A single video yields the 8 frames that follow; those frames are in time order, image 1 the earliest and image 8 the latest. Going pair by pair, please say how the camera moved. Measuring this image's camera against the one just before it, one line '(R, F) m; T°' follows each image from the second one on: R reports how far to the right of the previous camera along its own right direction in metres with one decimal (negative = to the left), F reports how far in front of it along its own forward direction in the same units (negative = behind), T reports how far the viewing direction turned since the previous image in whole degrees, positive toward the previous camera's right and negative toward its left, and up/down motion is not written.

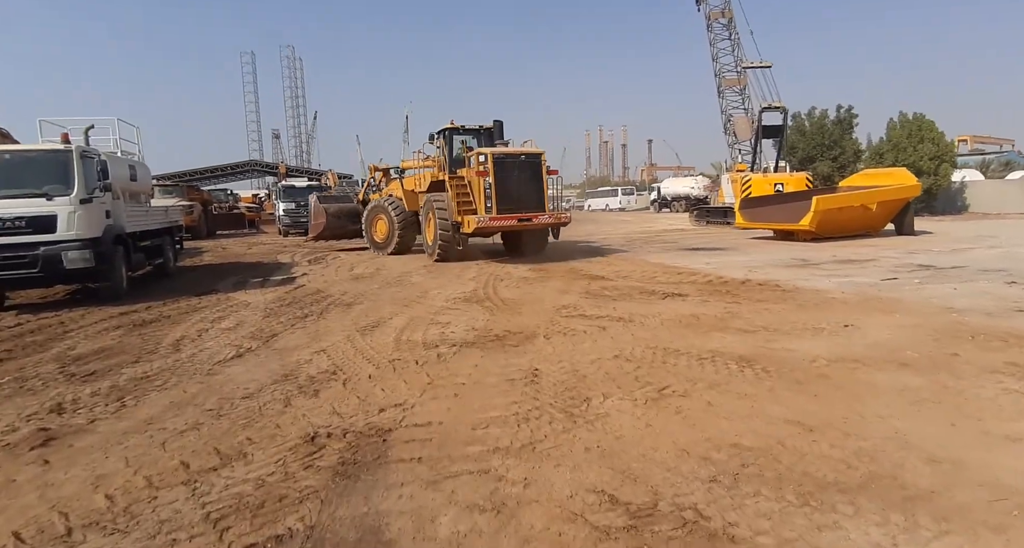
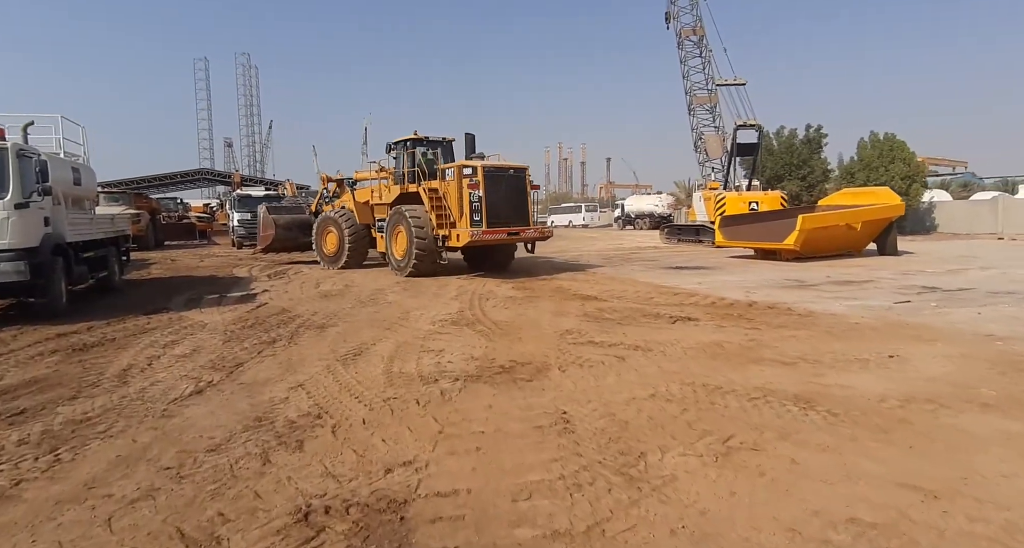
(-0.5, +0.7) m; +4°
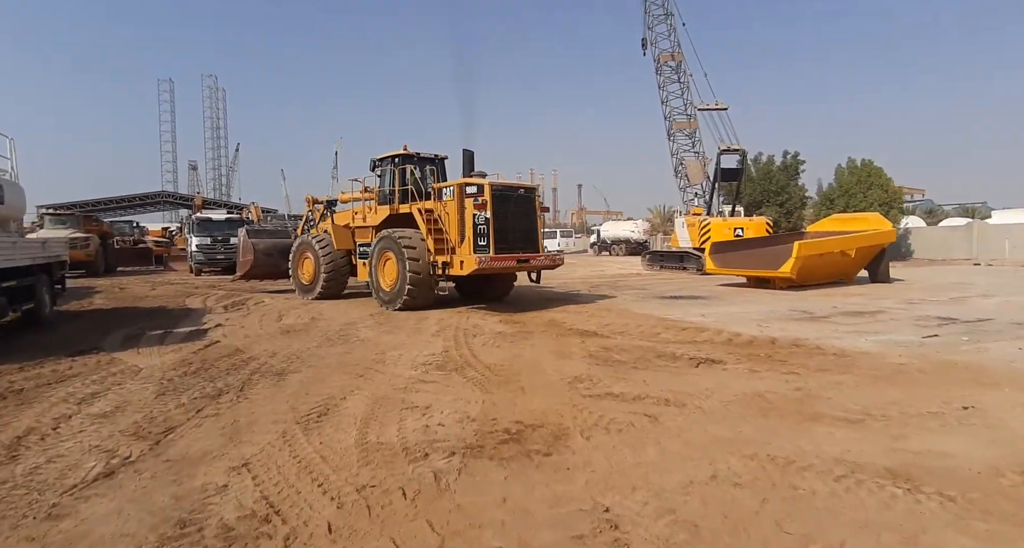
(-0.3, +1.0) m; +3°
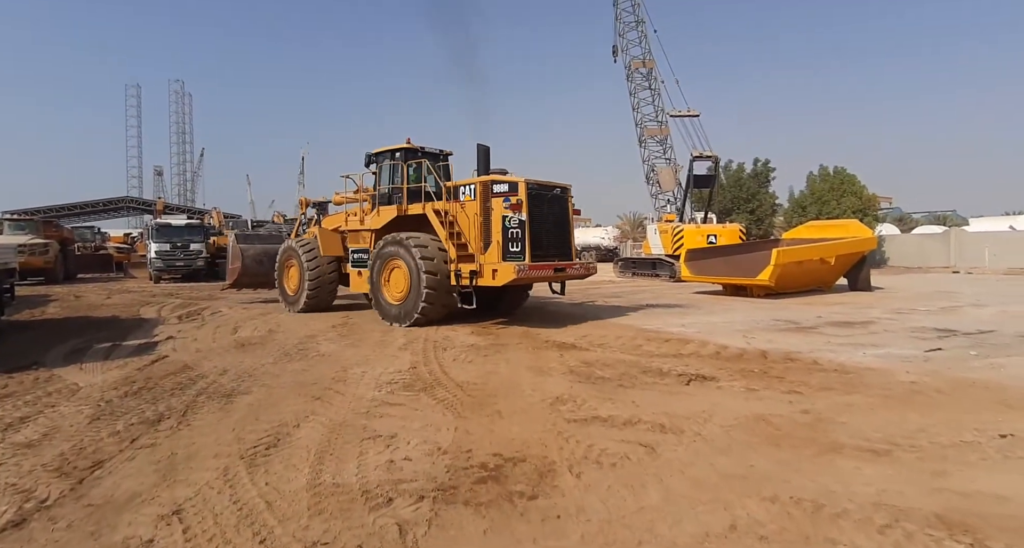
(-0.1, +0.6) m; +3°
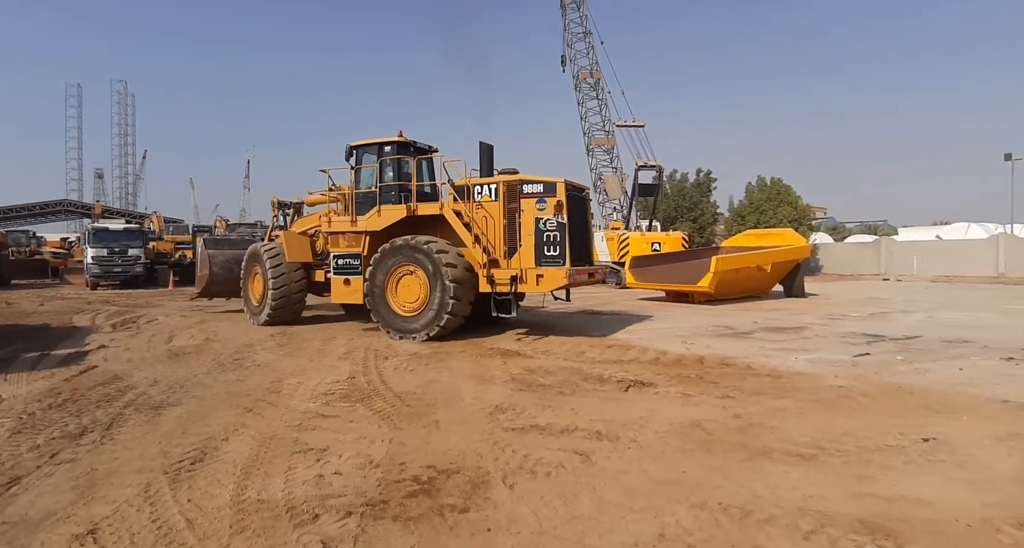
(+0.1, +0.1) m; +5°
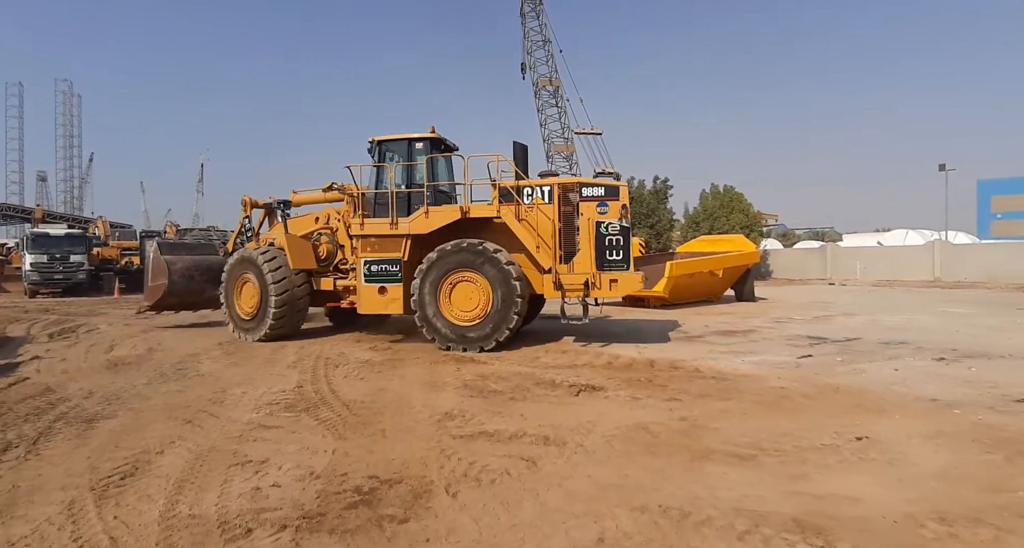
(+0.1, 0.0) m; +4°
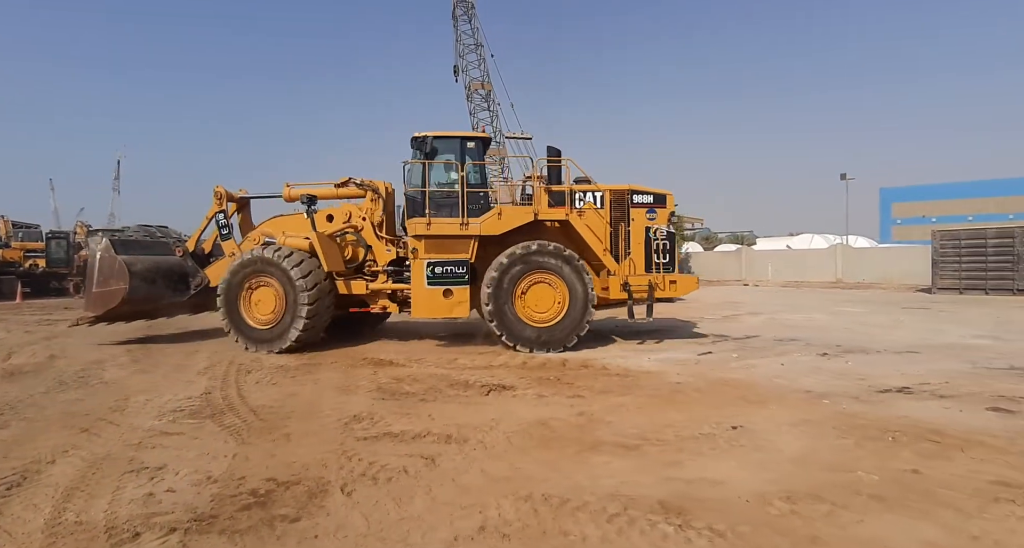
(+0.3, -0.2) m; +6°
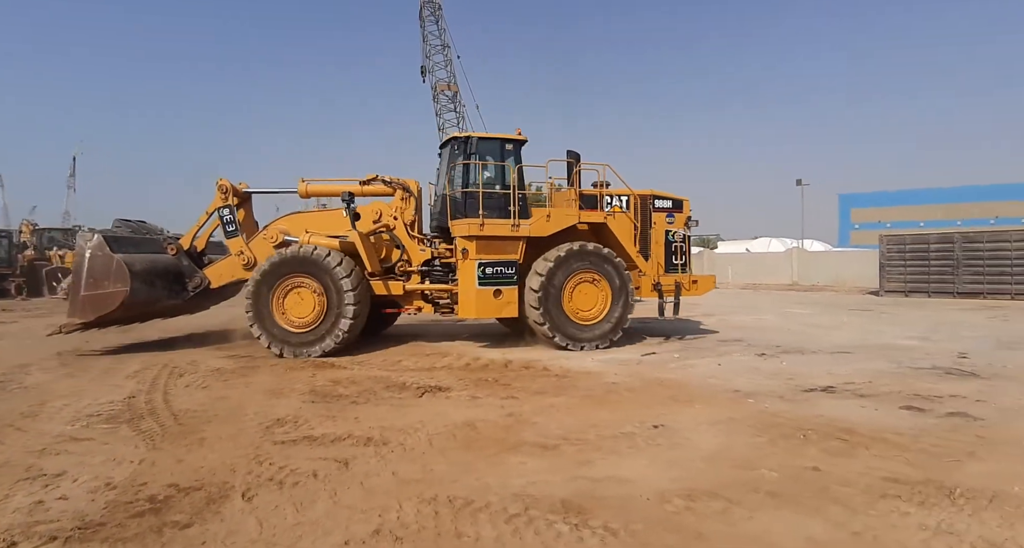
(+0.4, +0.1) m; +3°
